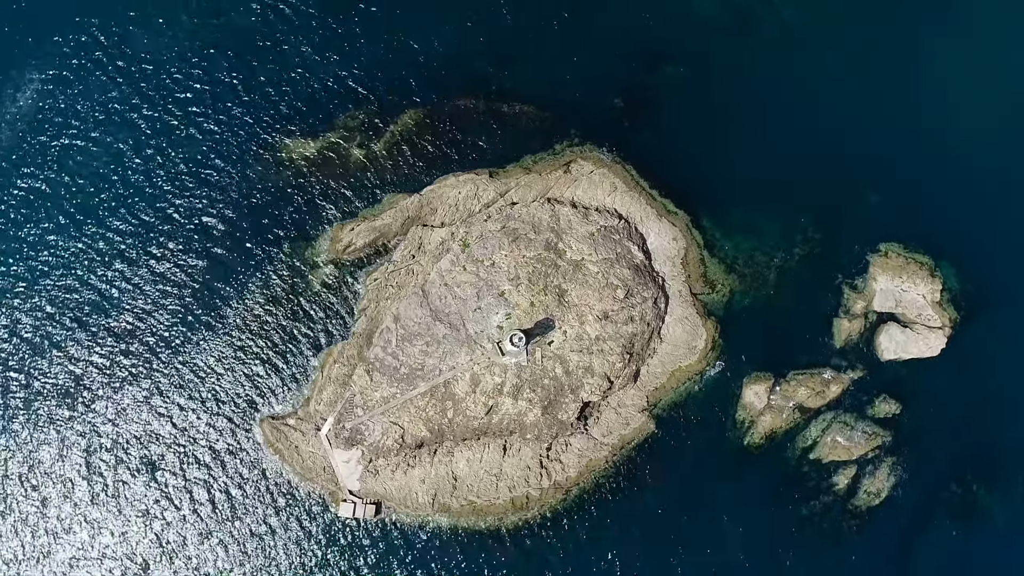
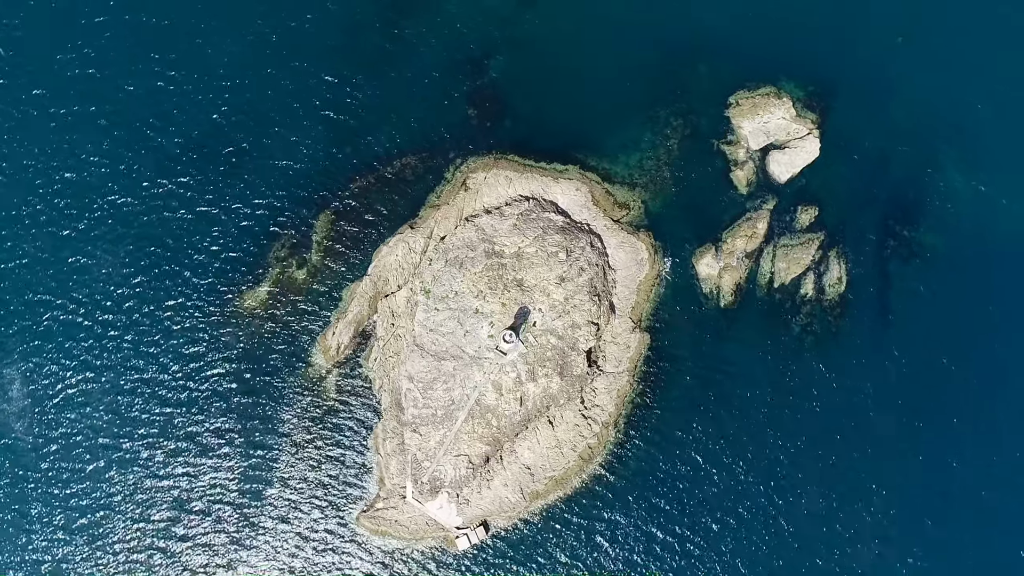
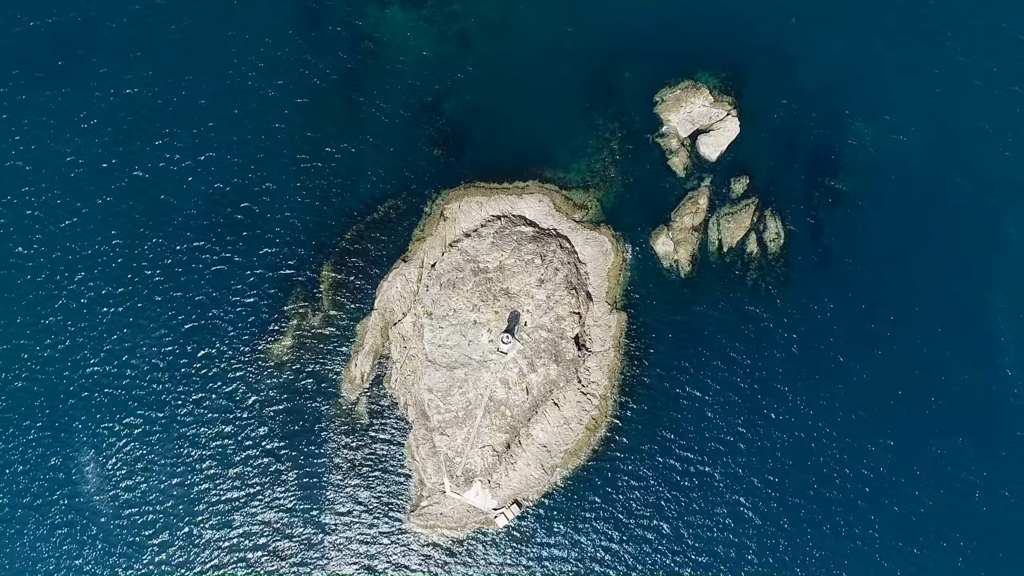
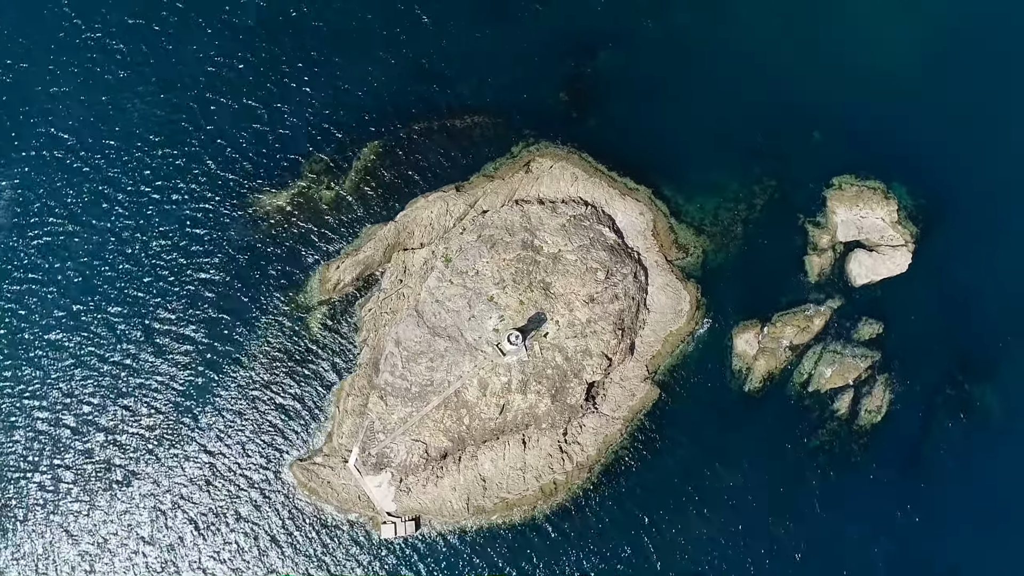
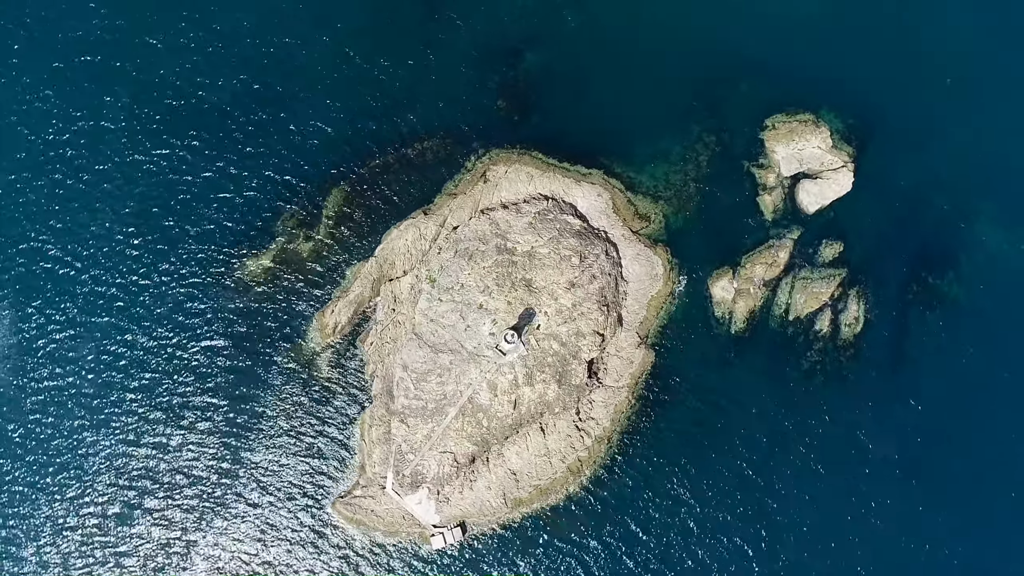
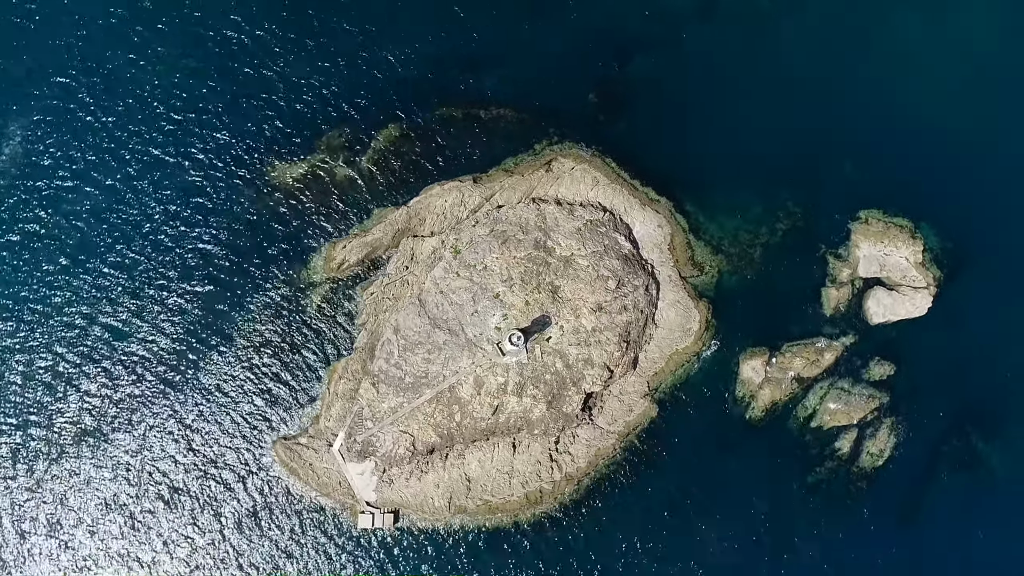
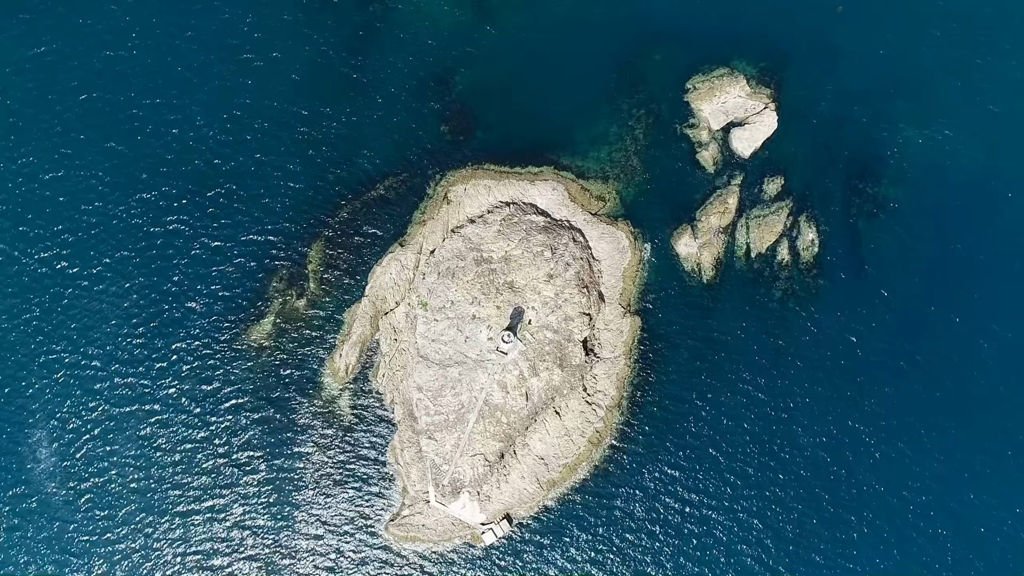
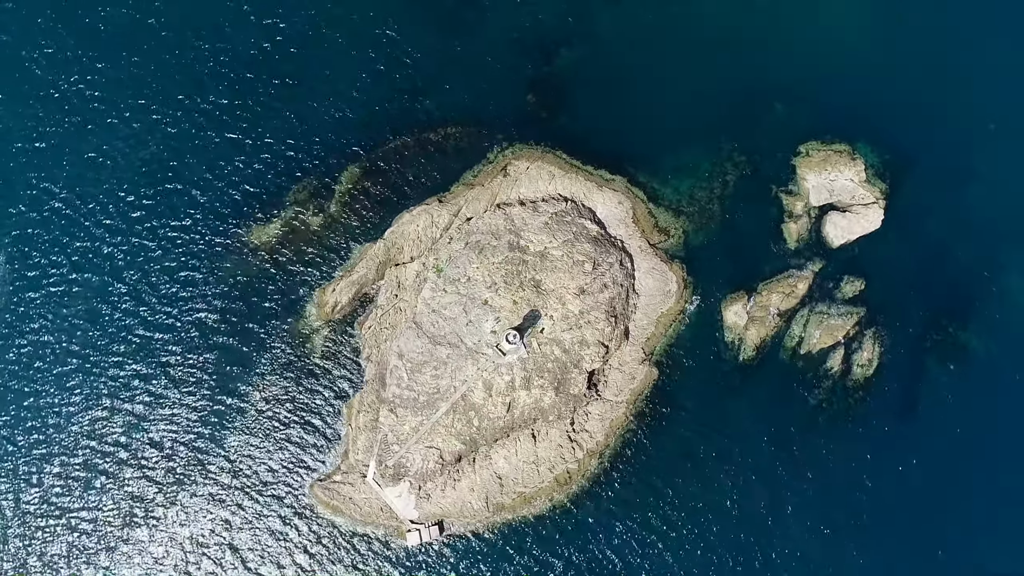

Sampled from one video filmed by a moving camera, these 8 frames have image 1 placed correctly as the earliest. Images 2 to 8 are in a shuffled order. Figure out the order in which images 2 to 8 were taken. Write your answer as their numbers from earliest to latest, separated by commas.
6, 4, 8, 5, 2, 7, 3
